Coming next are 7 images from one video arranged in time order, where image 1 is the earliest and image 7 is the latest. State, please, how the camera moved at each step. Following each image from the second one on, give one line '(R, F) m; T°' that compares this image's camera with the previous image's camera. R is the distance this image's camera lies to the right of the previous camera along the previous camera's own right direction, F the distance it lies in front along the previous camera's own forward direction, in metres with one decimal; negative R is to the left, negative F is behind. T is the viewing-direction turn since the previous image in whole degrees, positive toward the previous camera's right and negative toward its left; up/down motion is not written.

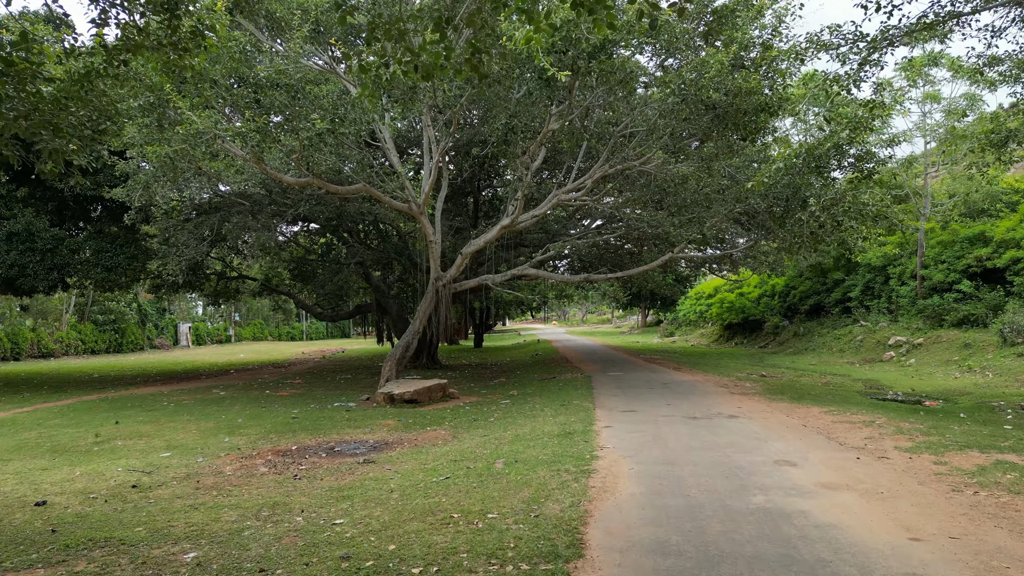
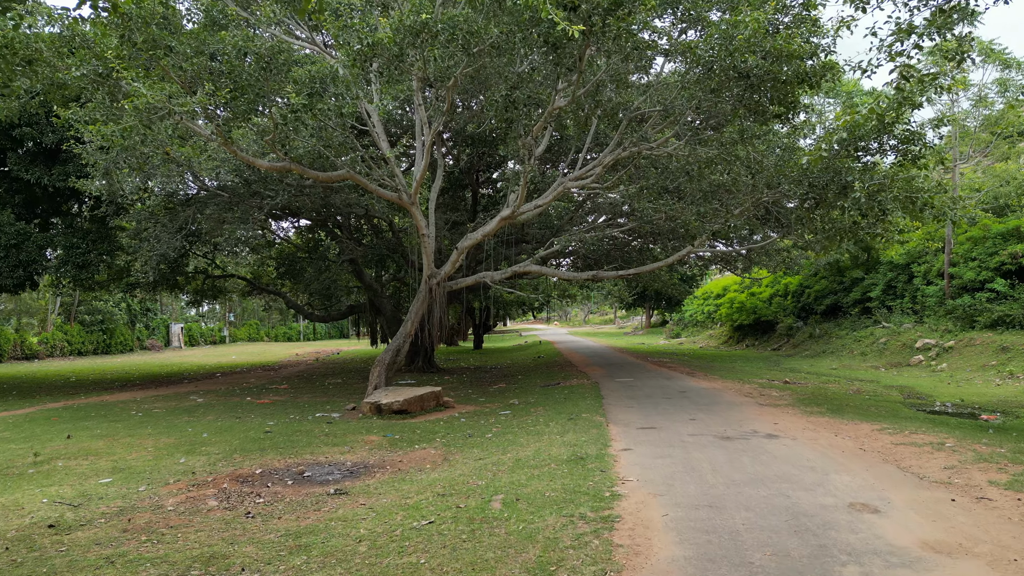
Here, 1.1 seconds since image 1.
(0.0, +1.2) m; 0°
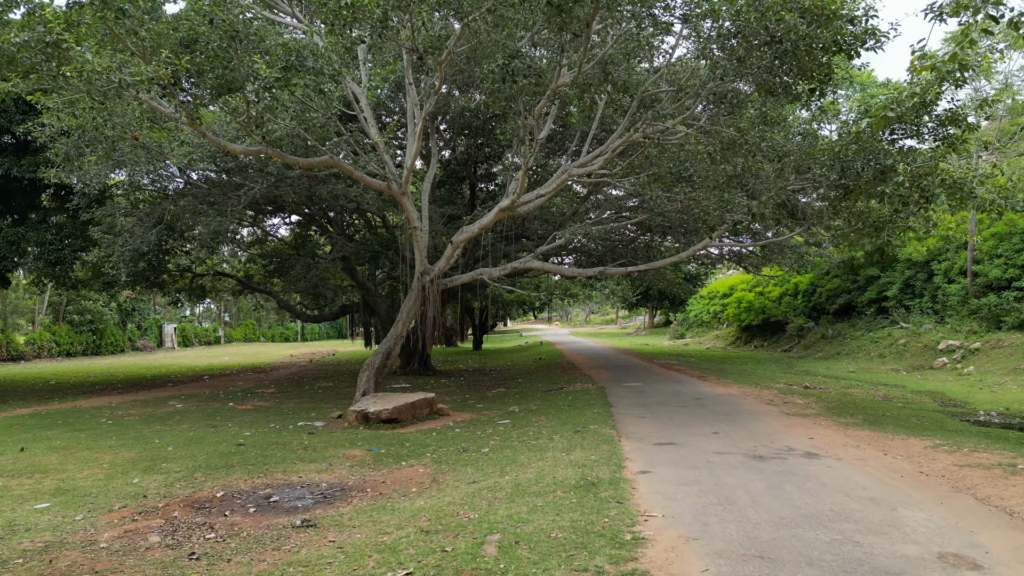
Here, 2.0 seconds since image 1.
(0.0, +0.9) m; 0°
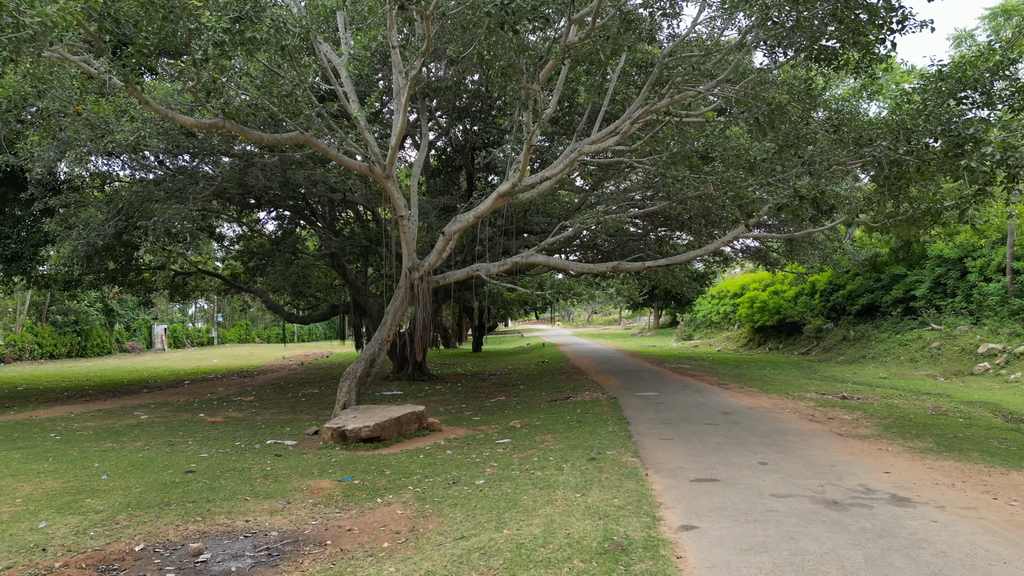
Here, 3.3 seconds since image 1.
(0.0, +1.4) m; 0°
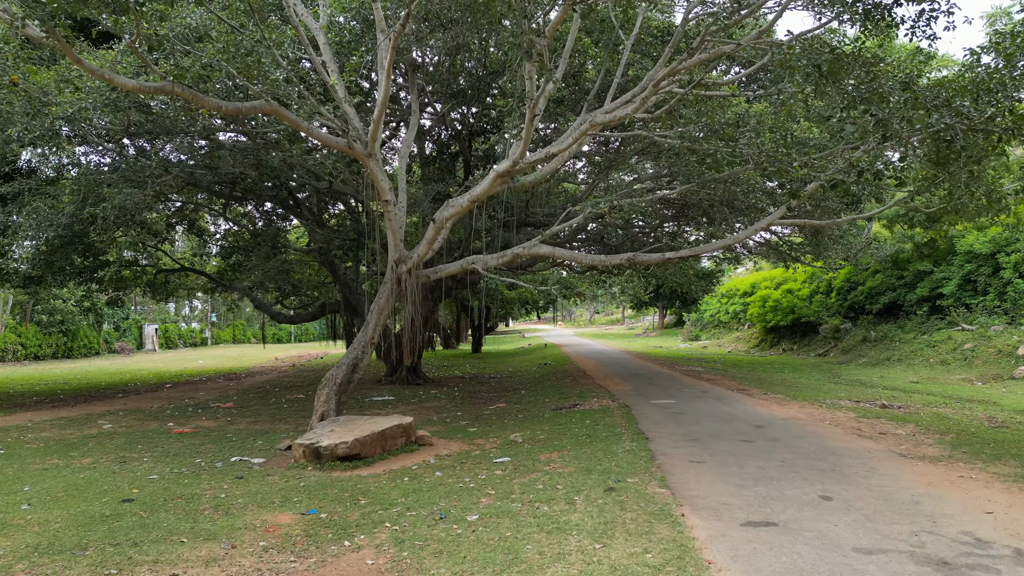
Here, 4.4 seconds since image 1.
(0.0, +1.2) m; 0°
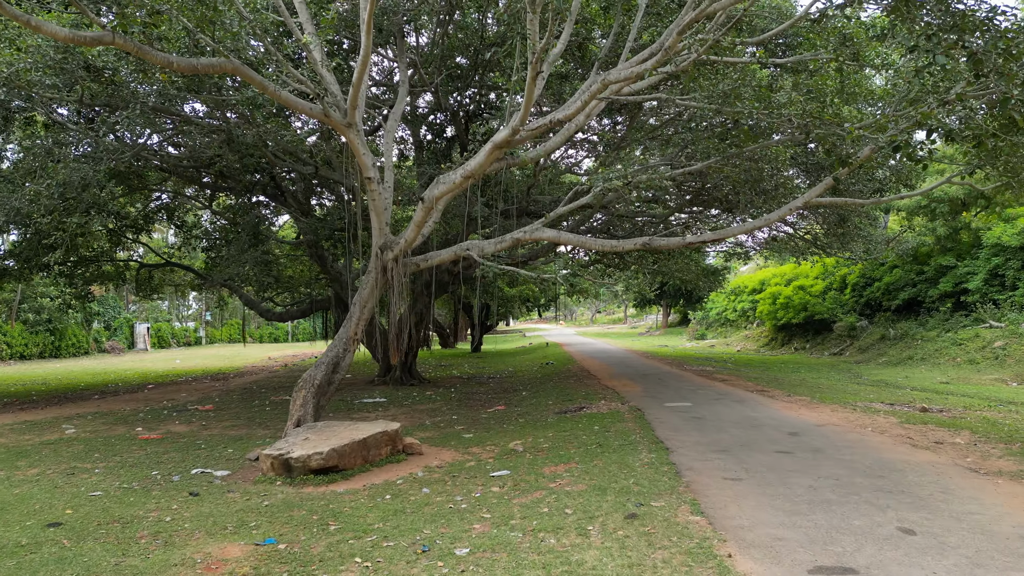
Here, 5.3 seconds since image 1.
(0.0, +1.0) m; 0°
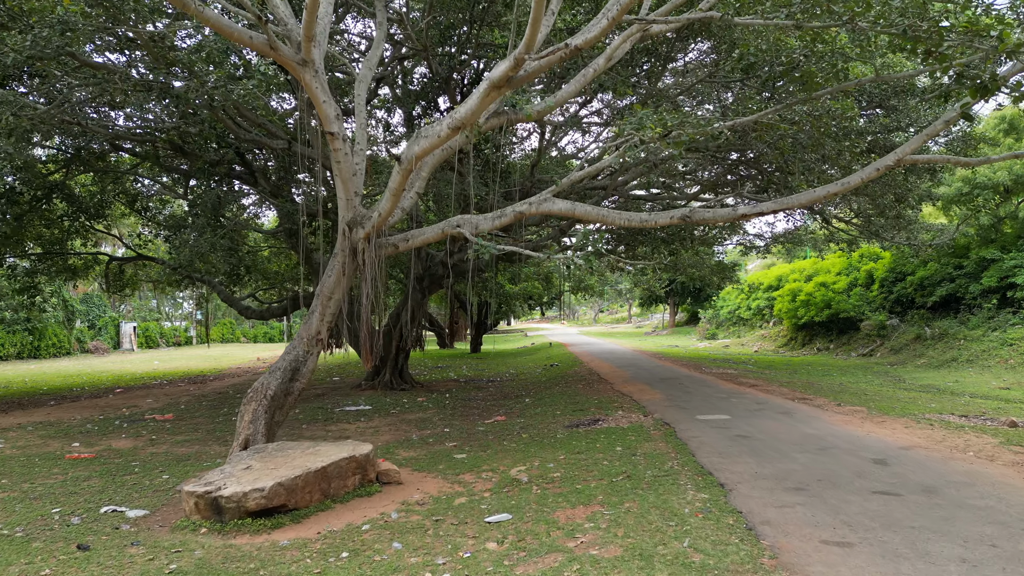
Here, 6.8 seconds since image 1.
(0.0, +1.6) m; 0°
